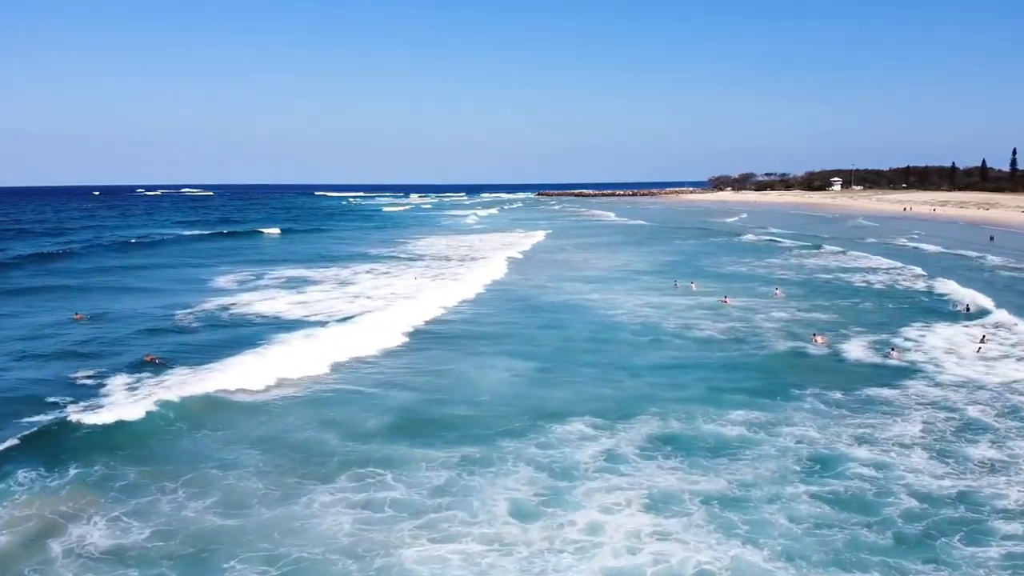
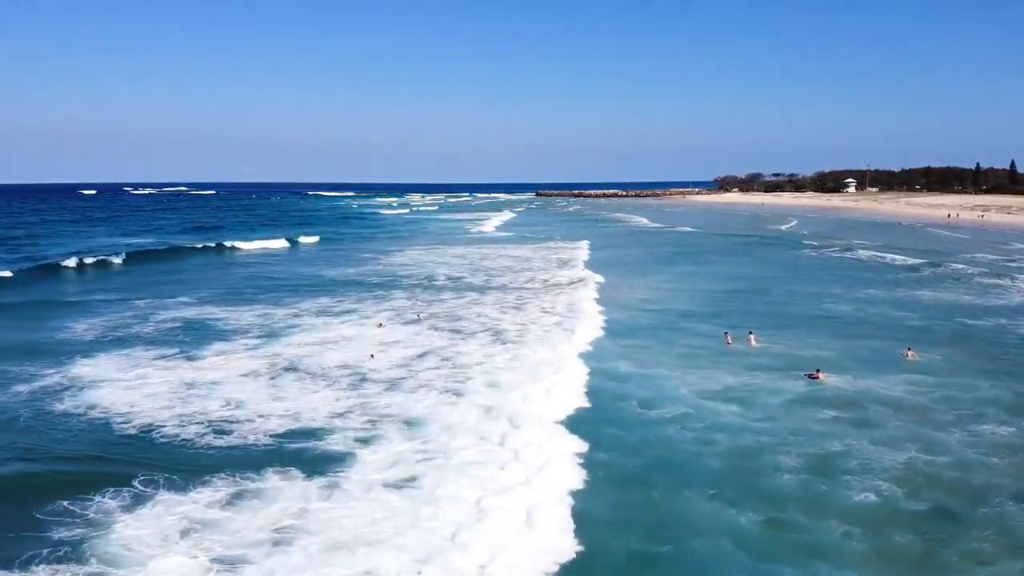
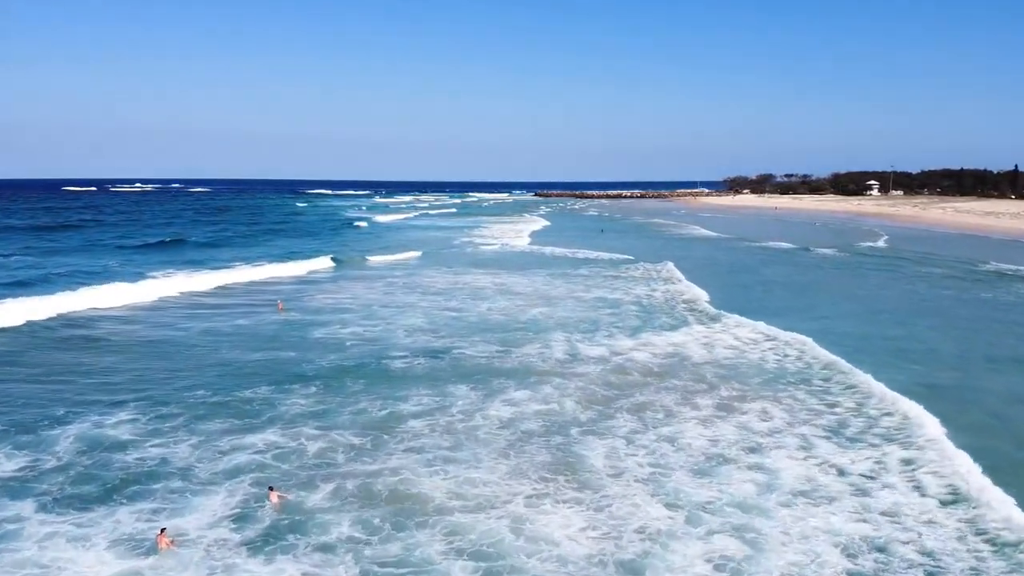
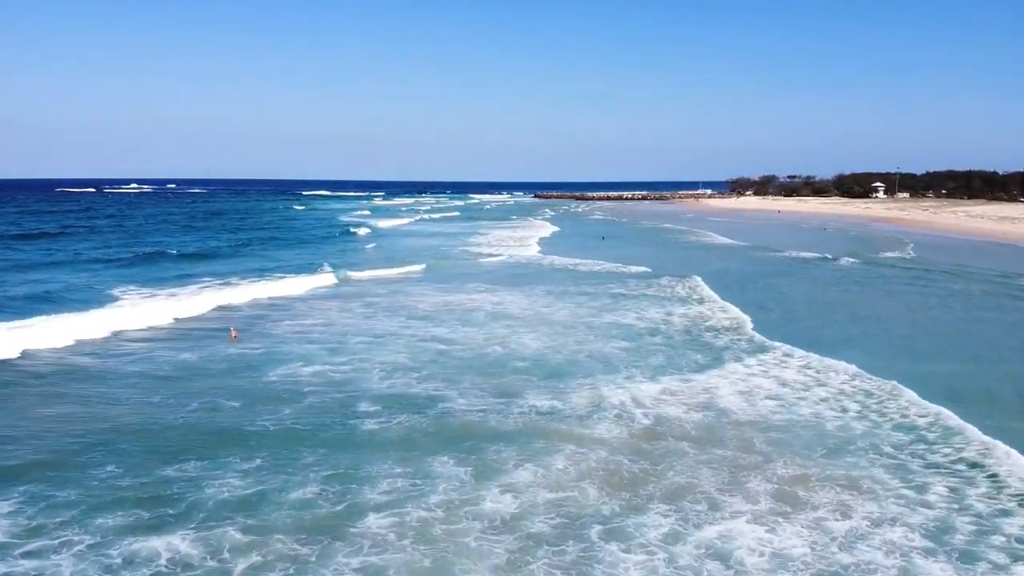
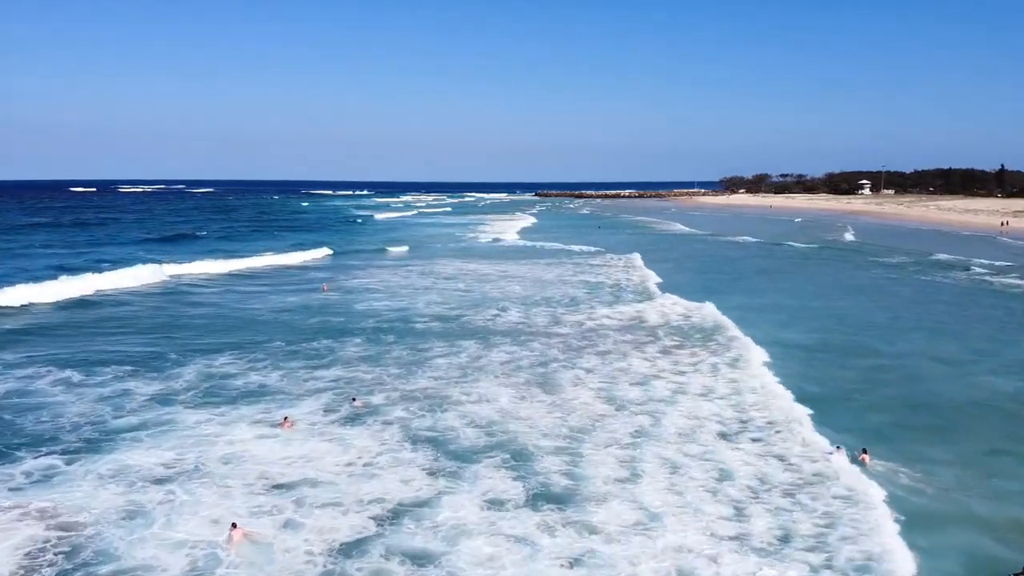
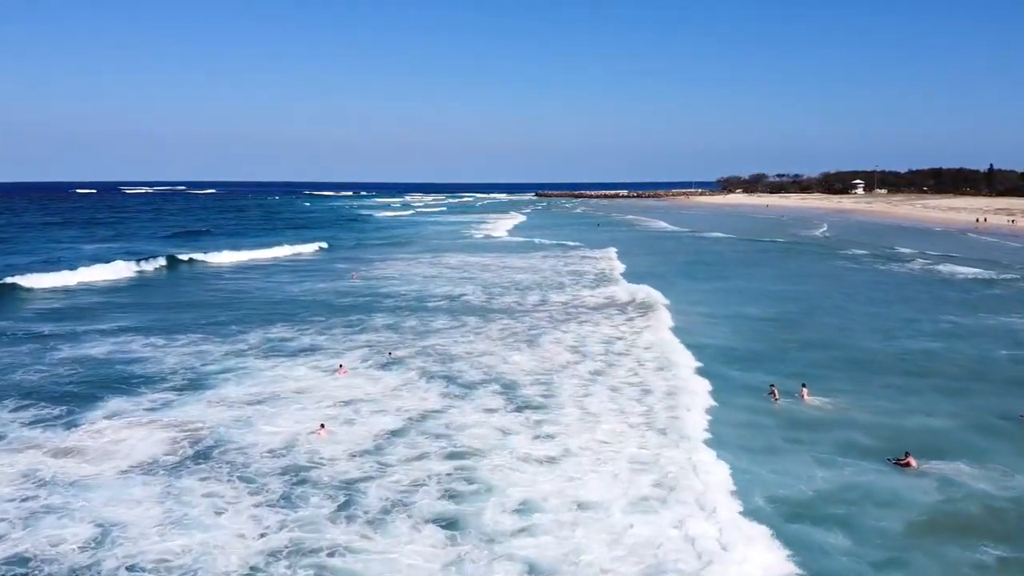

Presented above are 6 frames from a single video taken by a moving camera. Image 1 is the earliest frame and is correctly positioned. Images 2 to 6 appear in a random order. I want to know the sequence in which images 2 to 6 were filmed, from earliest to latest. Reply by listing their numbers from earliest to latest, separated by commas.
2, 6, 5, 3, 4
